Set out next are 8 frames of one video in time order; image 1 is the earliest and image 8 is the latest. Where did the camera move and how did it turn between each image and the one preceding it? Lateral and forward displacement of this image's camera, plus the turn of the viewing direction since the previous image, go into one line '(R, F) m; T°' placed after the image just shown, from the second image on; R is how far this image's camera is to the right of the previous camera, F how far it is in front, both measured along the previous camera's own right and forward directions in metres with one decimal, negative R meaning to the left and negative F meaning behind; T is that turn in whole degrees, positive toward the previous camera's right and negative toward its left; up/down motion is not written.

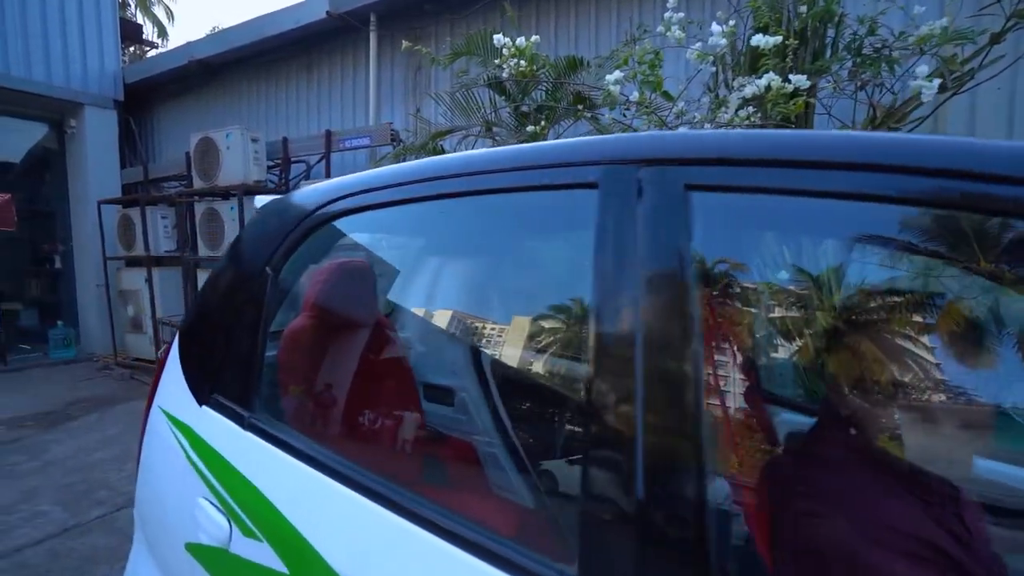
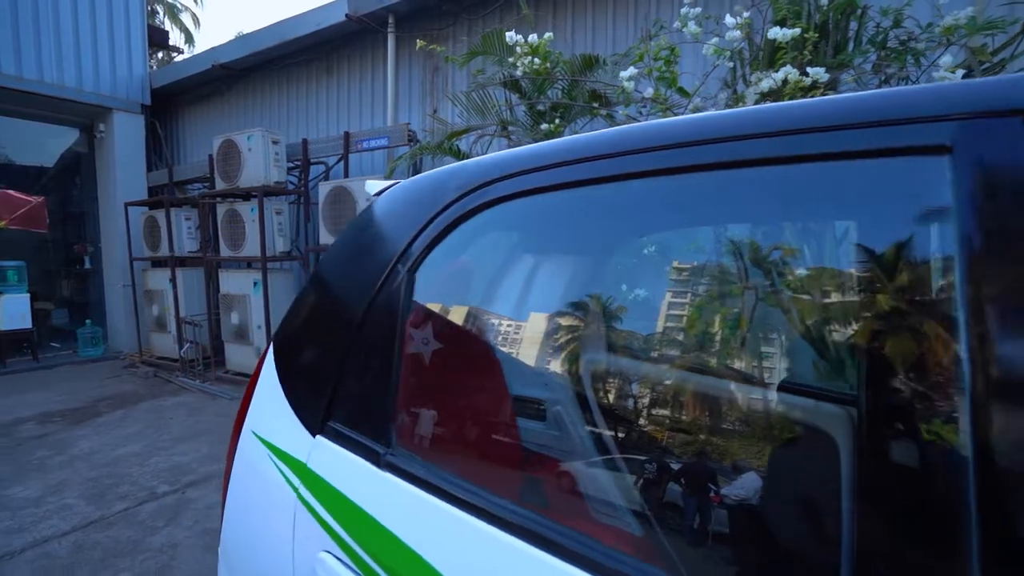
(0.0, 0.0) m; -2°
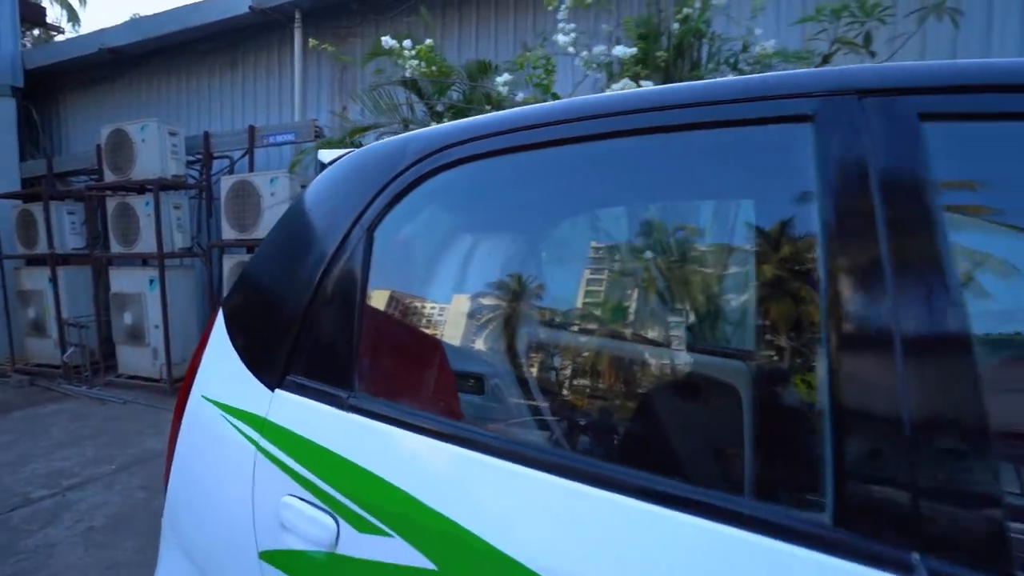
(+0.2, -0.3) m; +8°
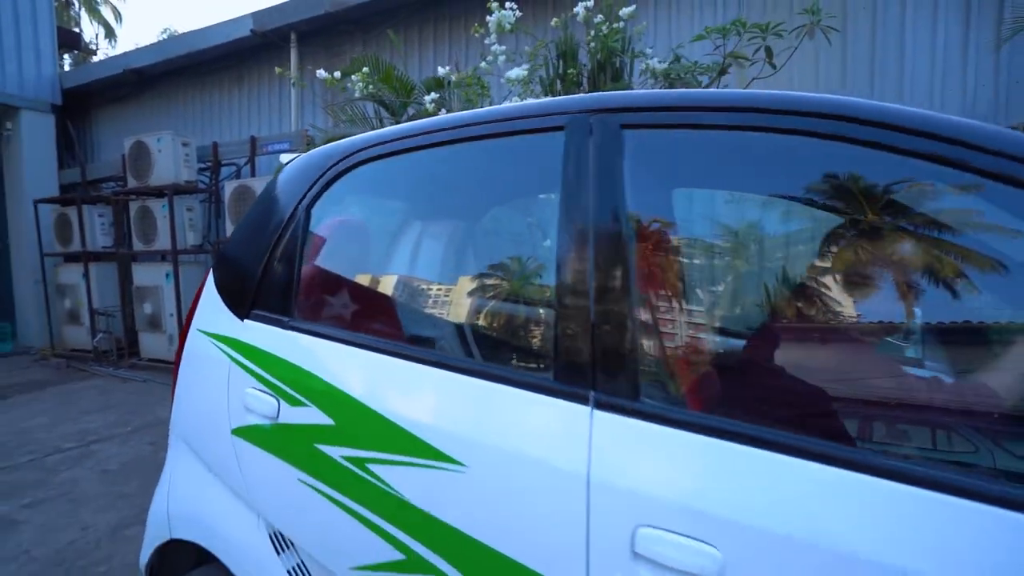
(+0.7, -0.6) m; -3°
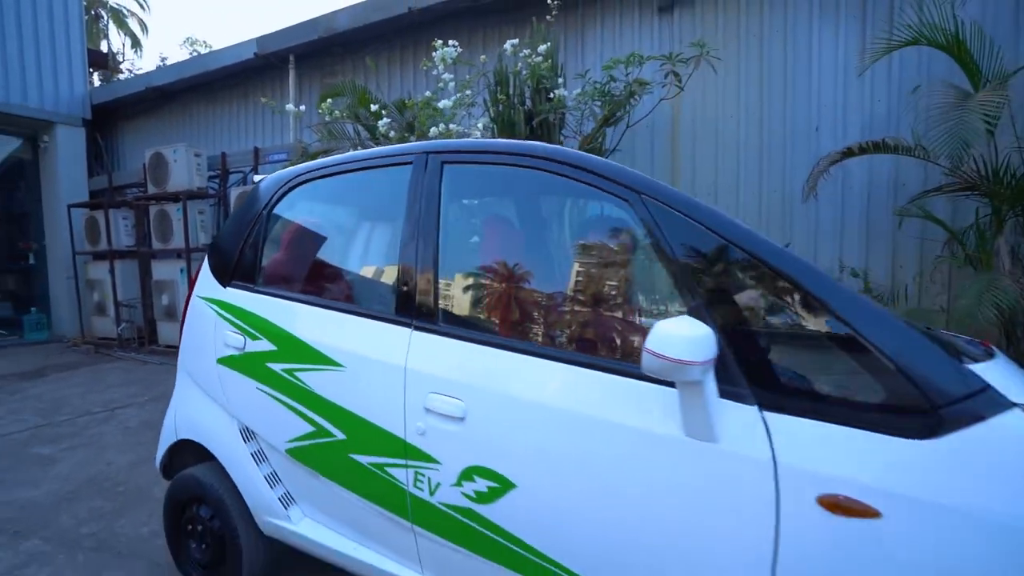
(+0.7, -0.8) m; -2°
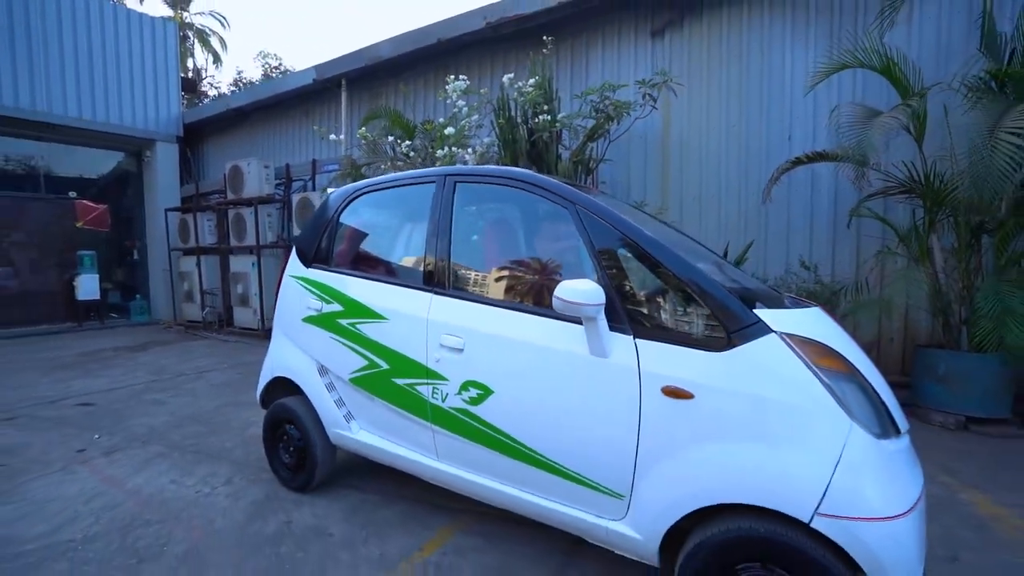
(+0.6, -0.9) m; -6°
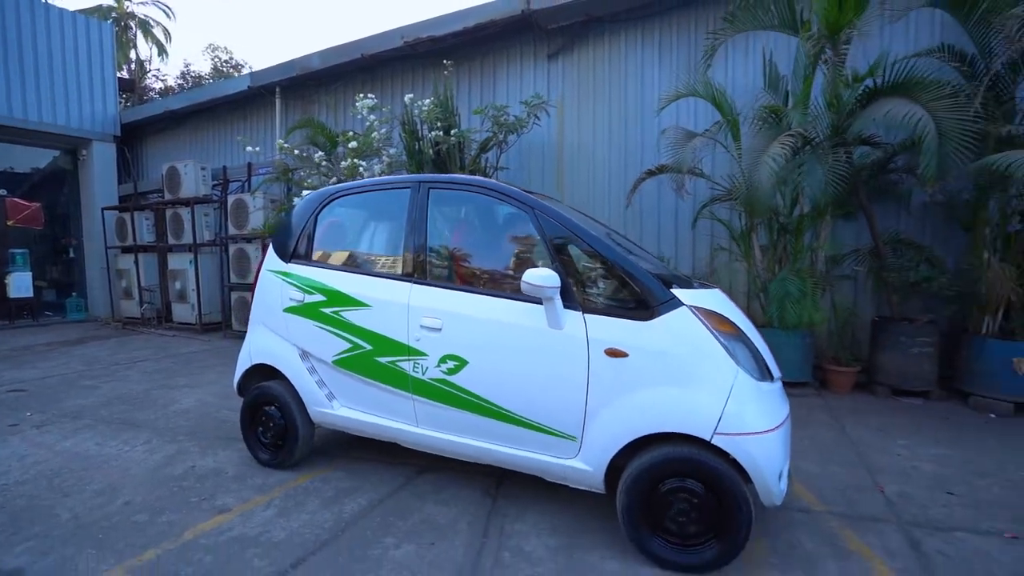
(+0.8, -0.9) m; +4°
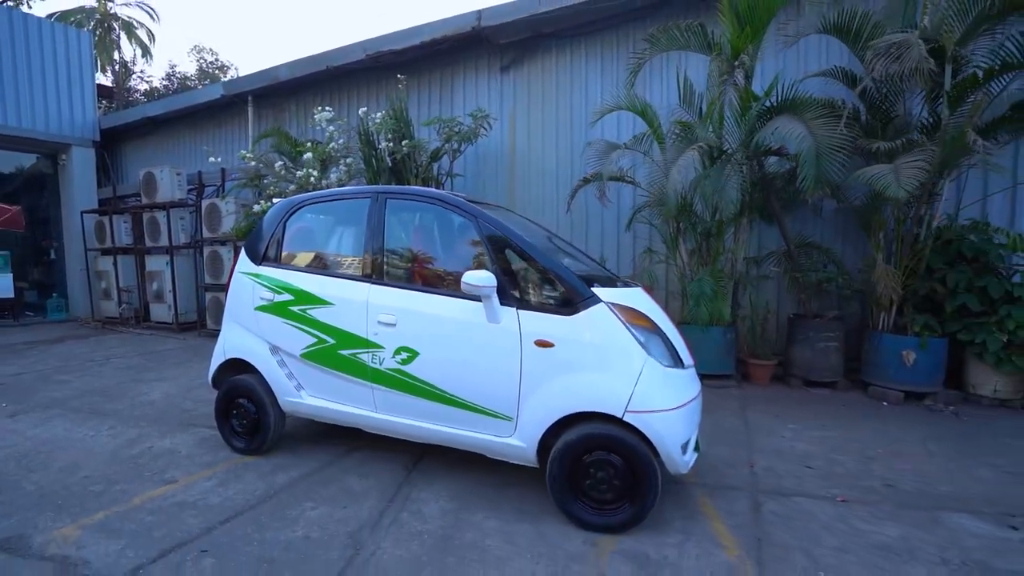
(+0.6, -0.5) m; +1°
